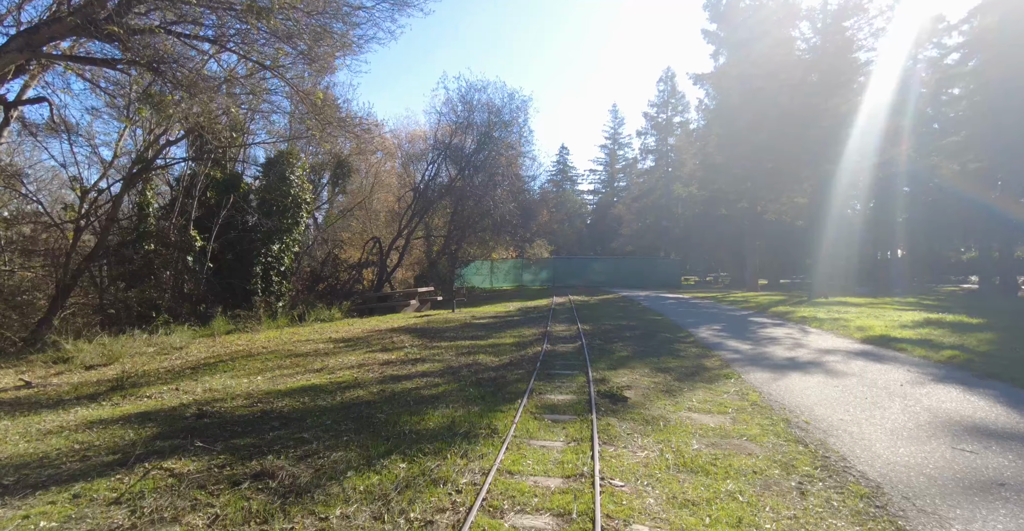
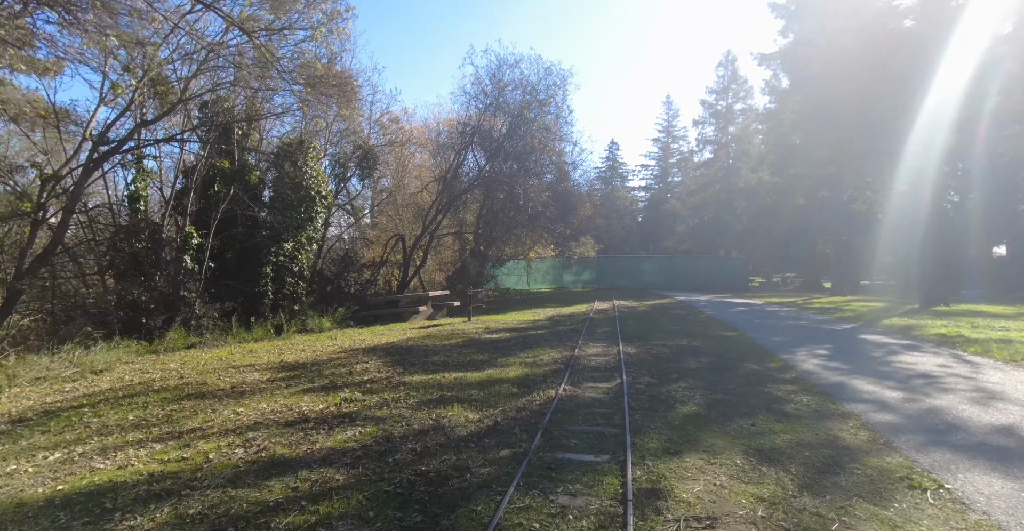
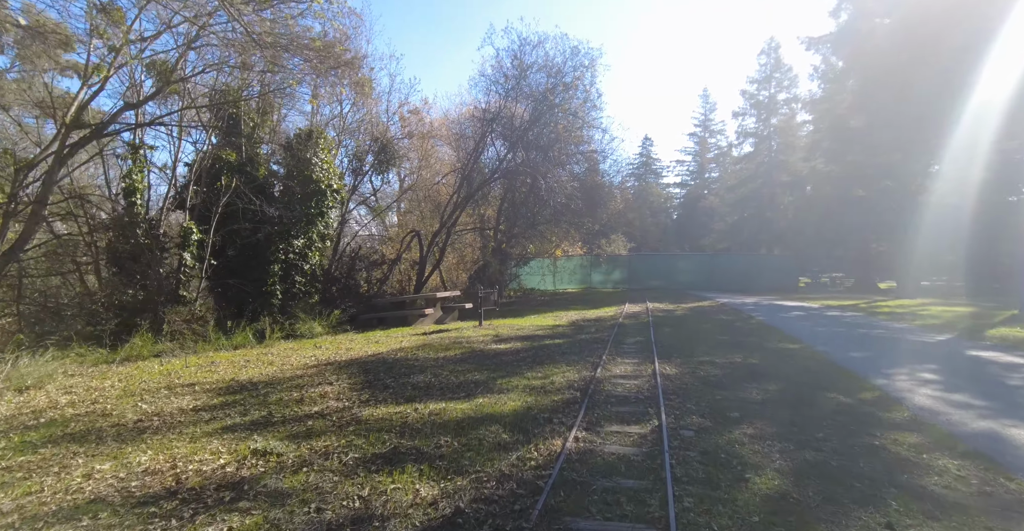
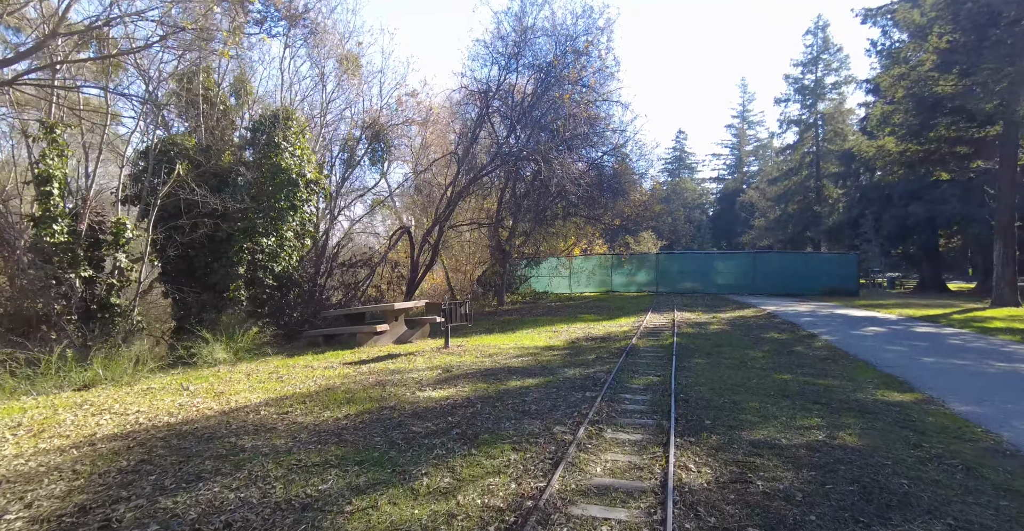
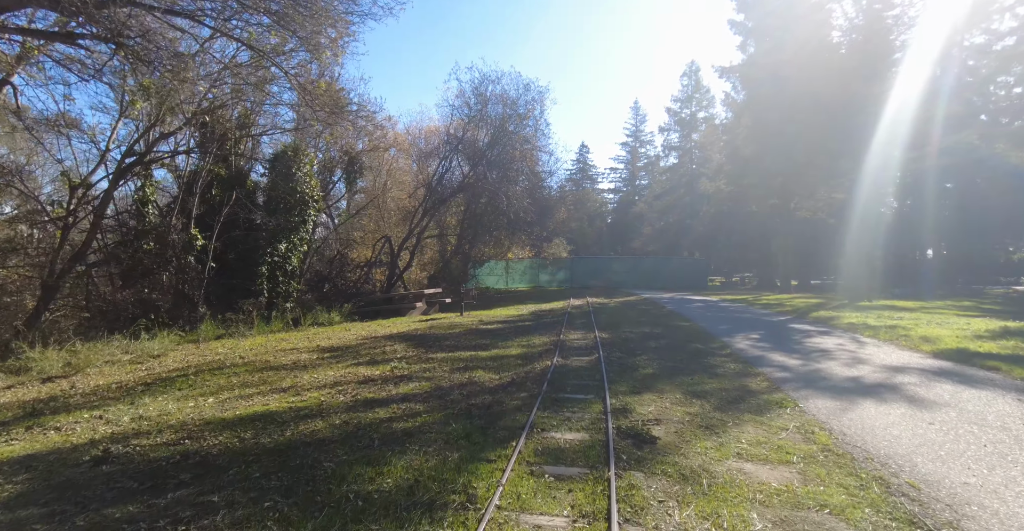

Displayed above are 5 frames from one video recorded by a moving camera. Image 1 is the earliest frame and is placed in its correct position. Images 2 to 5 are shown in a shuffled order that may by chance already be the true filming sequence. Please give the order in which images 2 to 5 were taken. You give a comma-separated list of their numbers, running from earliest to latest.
5, 2, 3, 4
